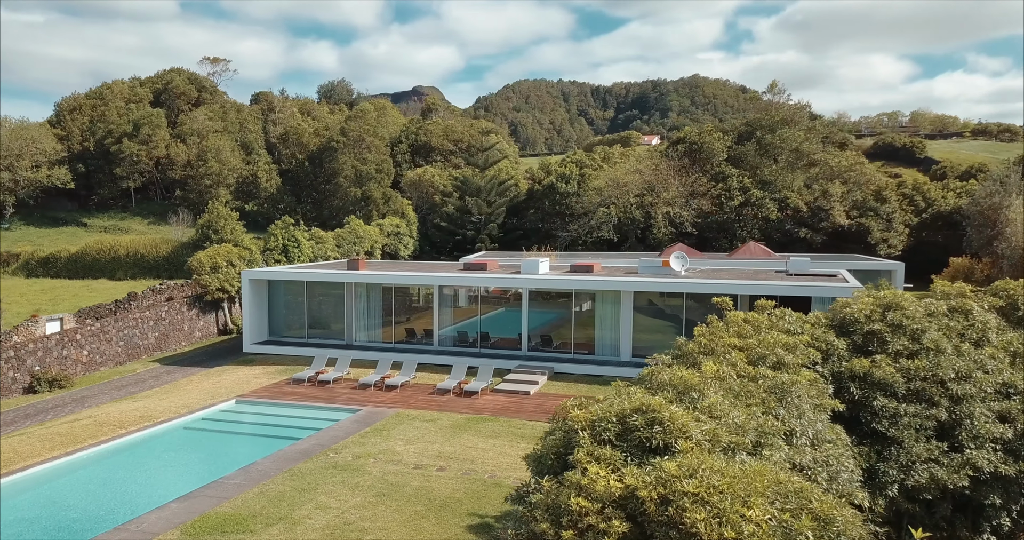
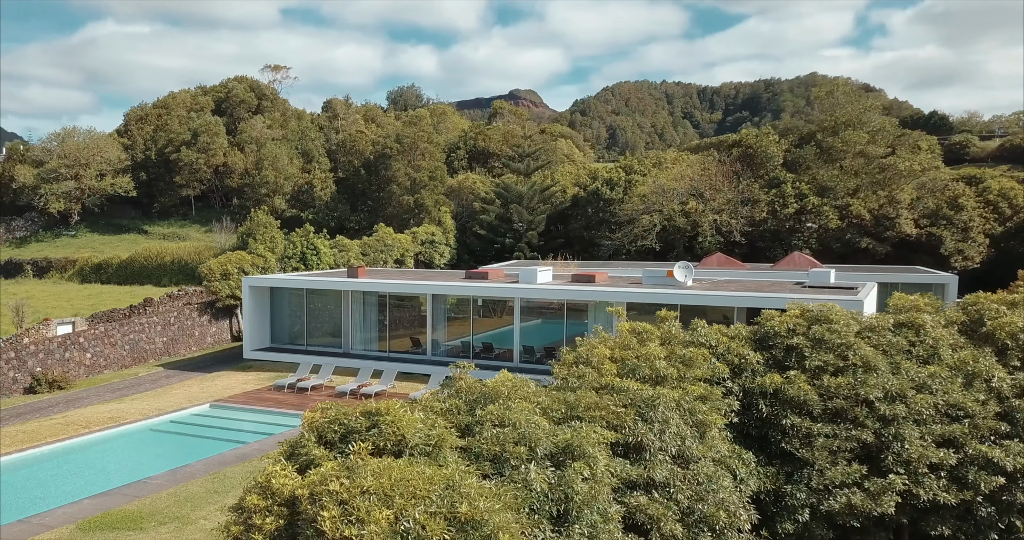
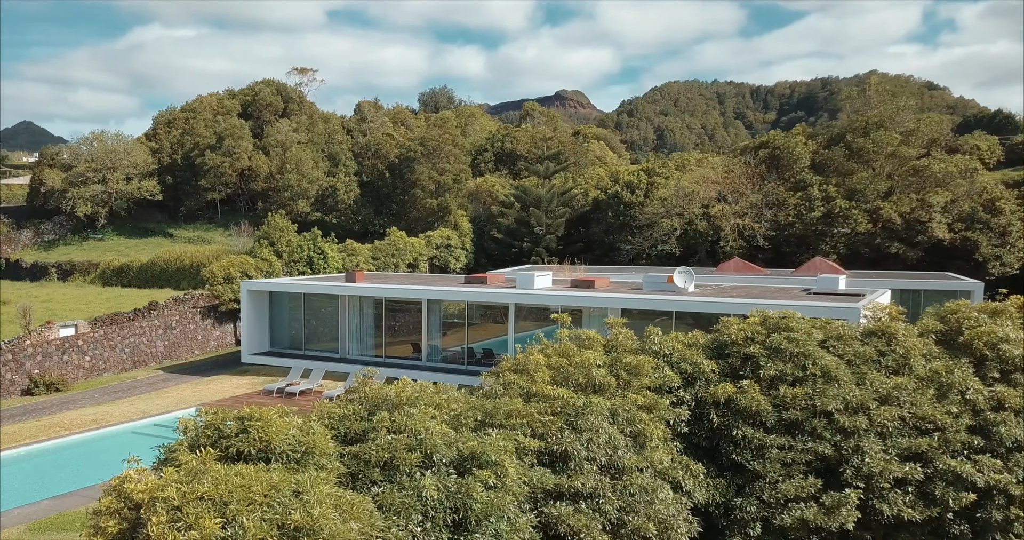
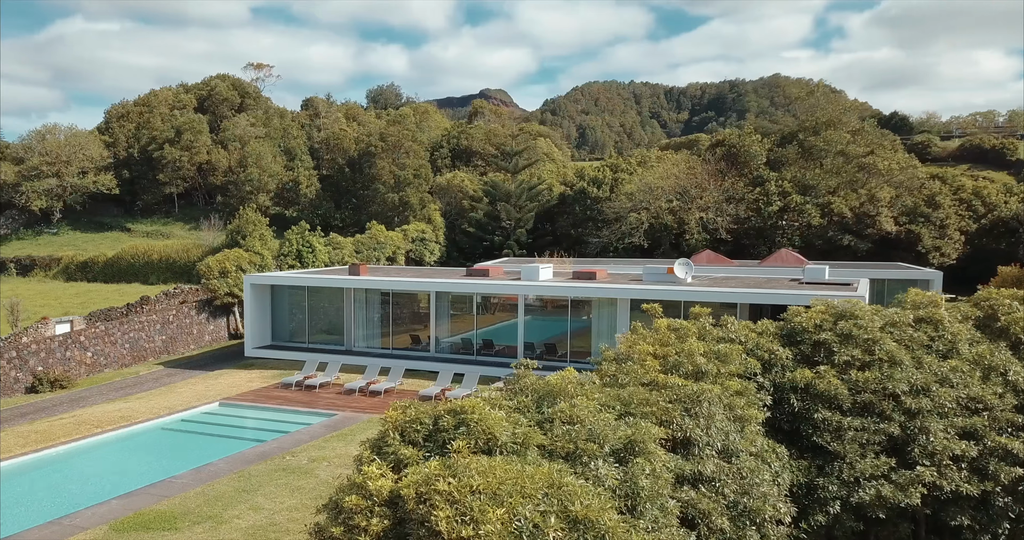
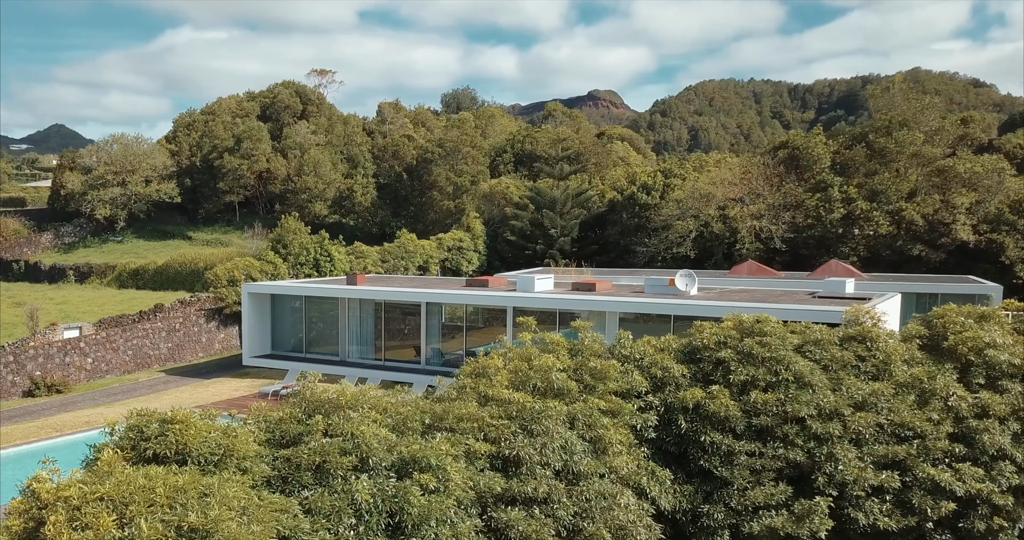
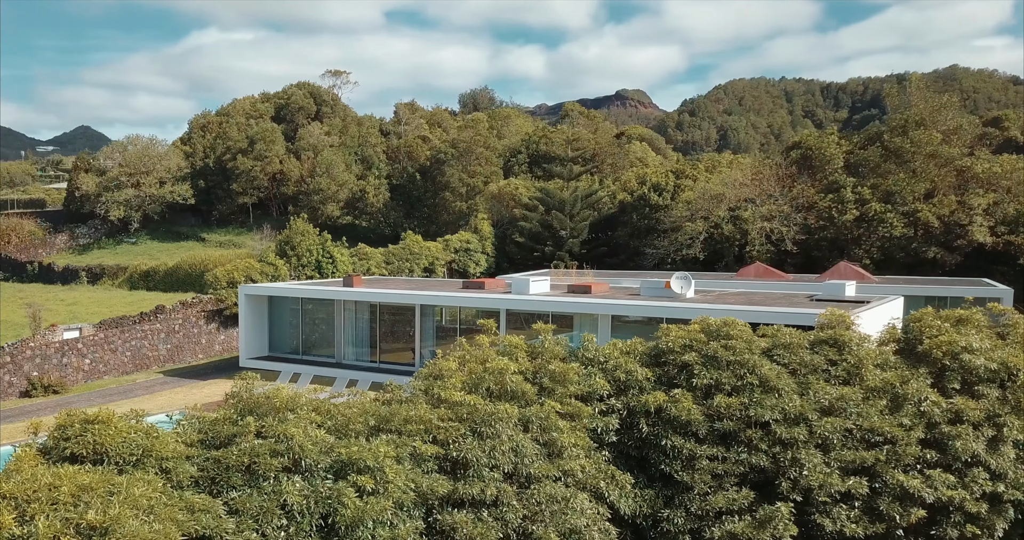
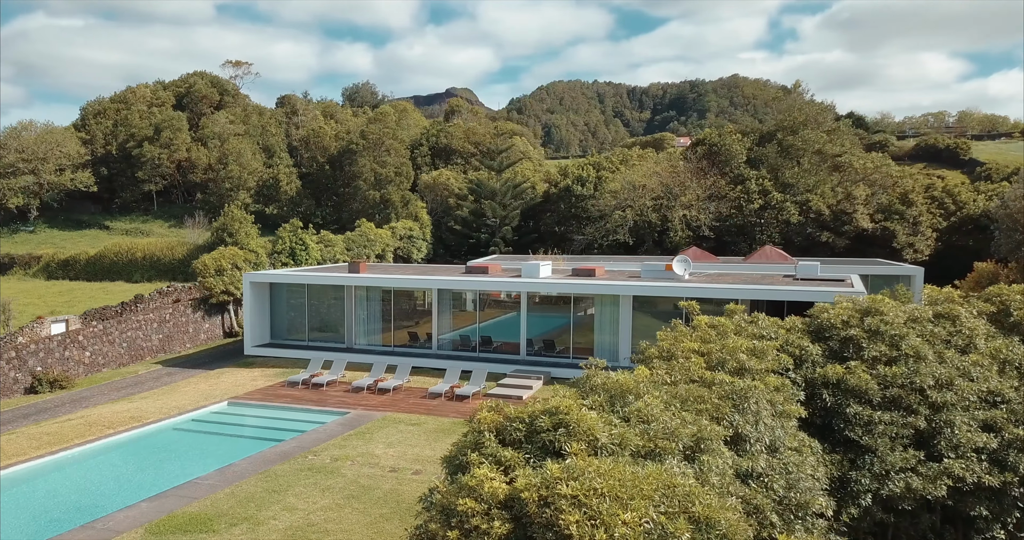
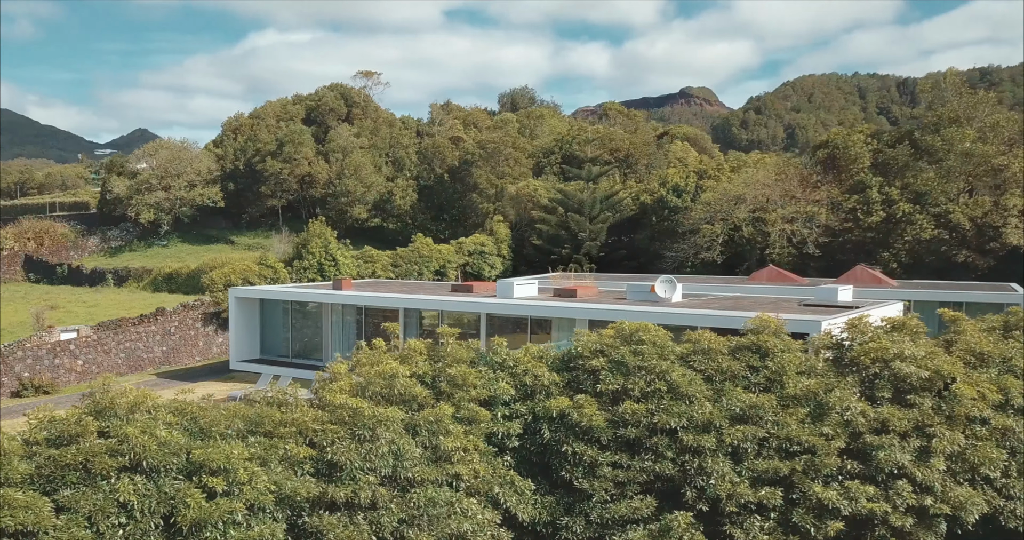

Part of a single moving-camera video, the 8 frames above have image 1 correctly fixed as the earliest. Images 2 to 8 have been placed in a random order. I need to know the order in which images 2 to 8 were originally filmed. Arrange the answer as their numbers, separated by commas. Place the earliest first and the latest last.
7, 4, 2, 3, 5, 6, 8
